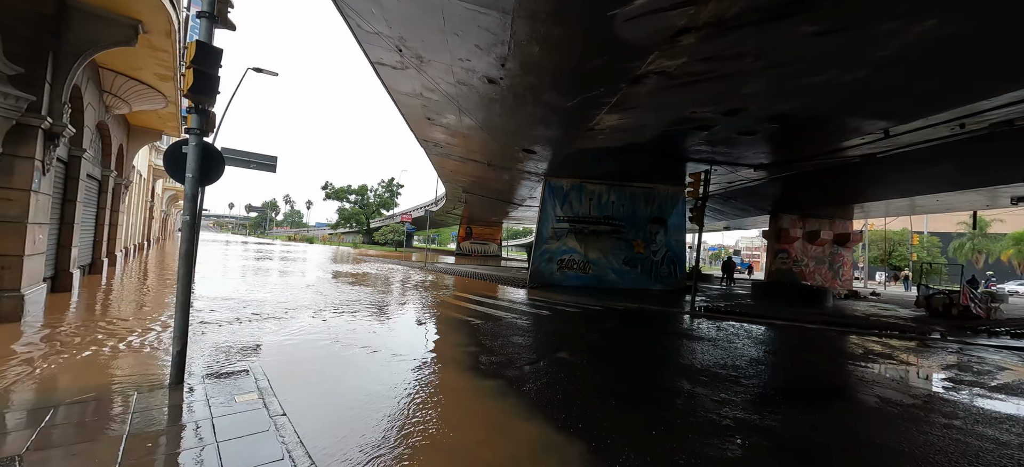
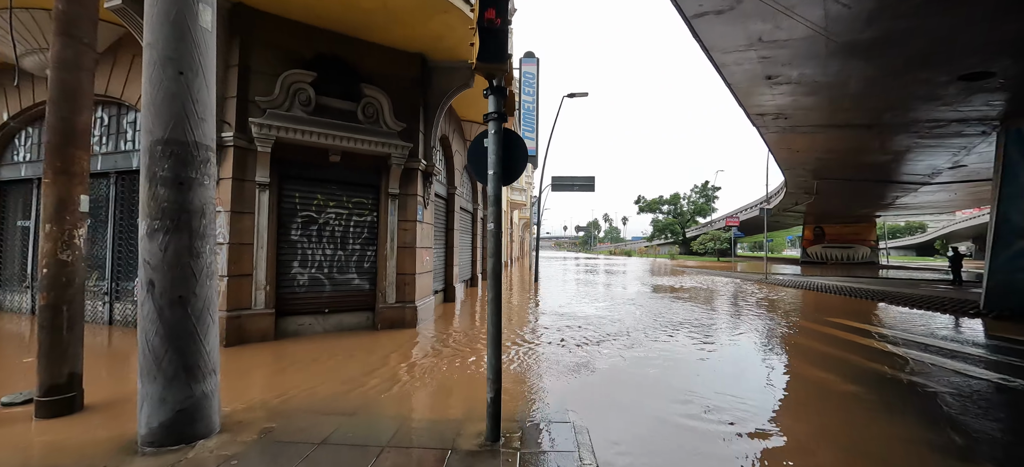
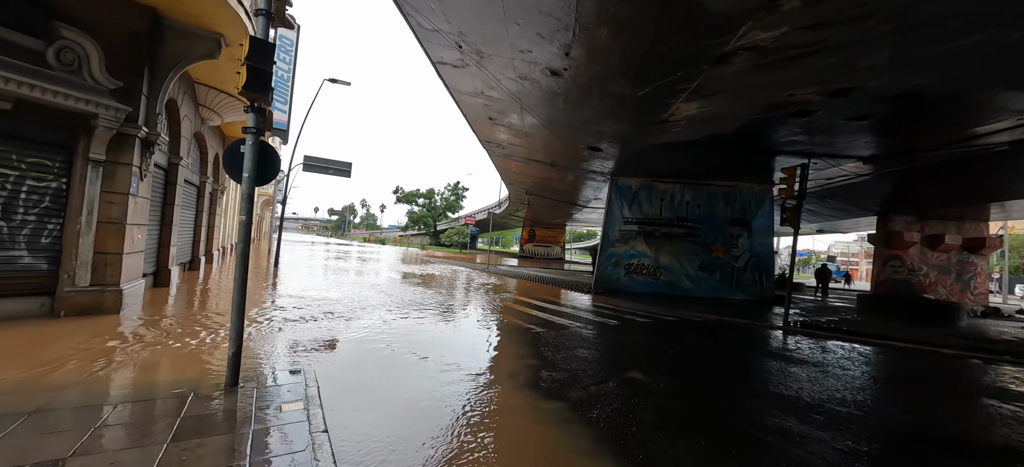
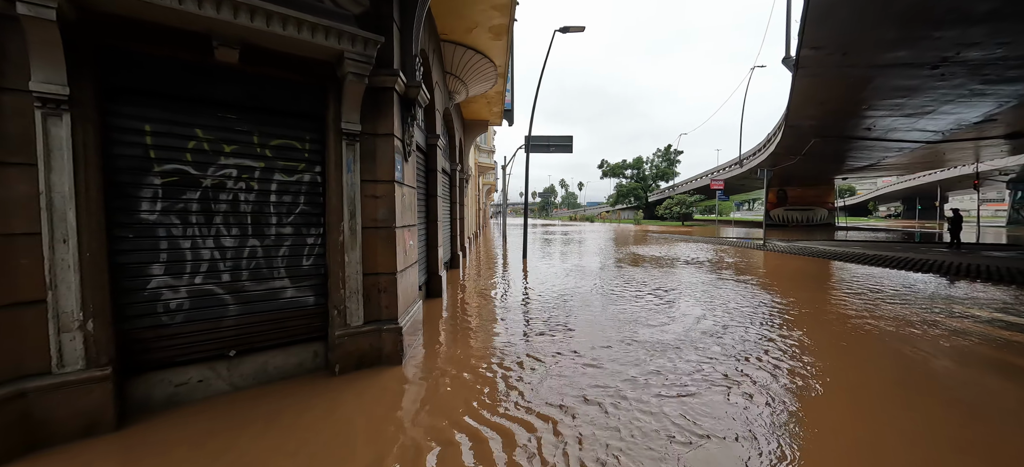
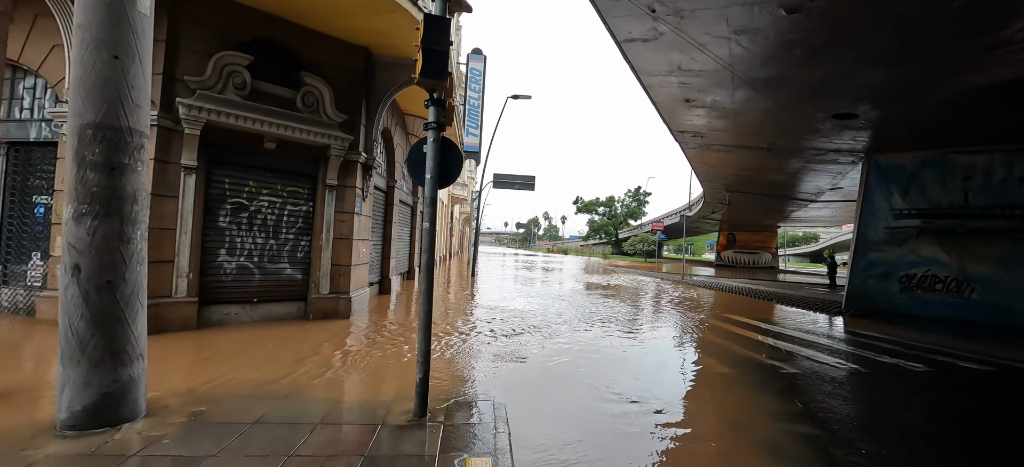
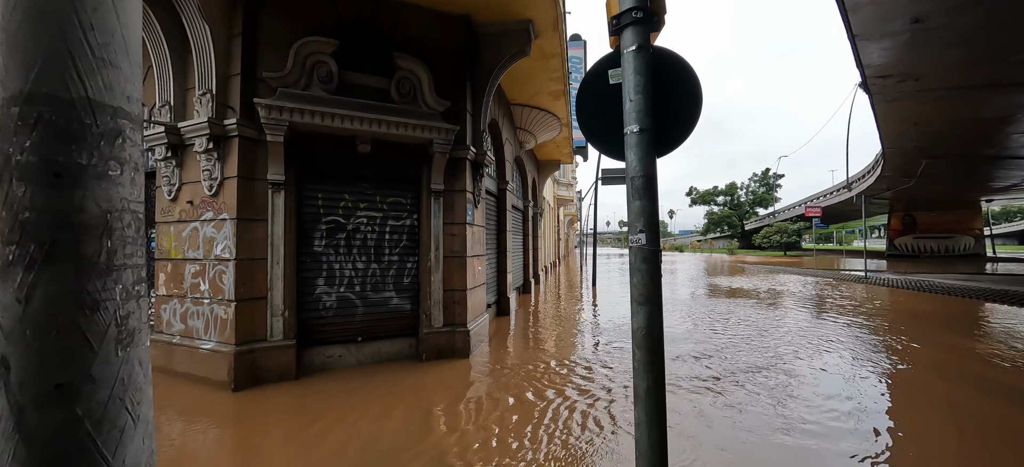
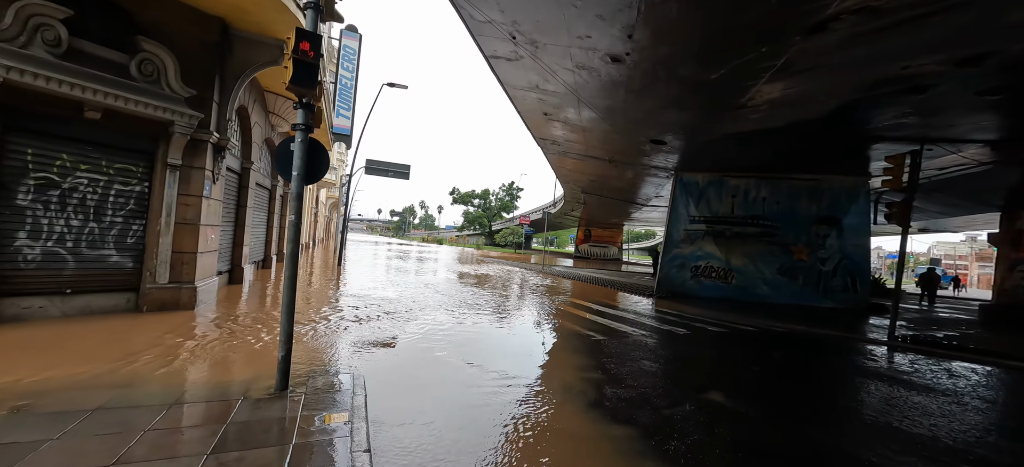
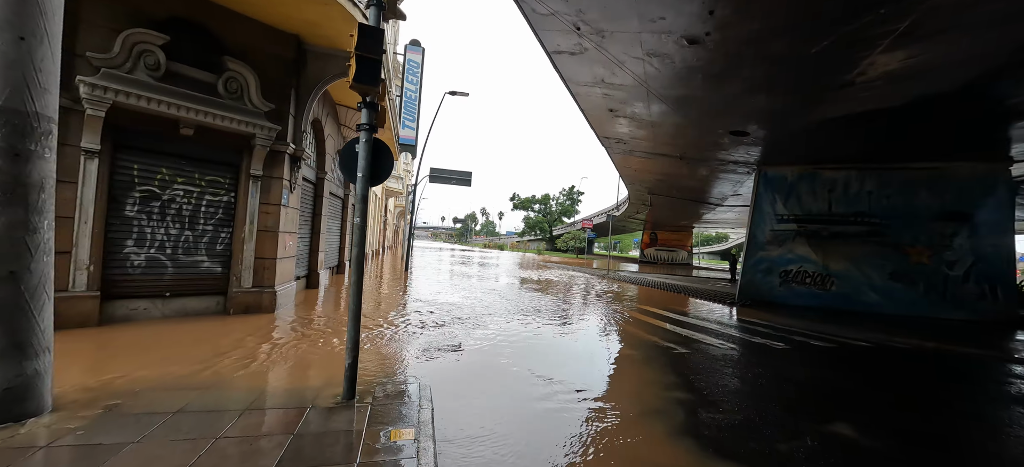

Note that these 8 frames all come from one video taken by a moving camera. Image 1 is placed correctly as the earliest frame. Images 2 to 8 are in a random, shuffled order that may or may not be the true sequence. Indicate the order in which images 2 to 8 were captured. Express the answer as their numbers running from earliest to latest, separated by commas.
3, 7, 8, 5, 2, 6, 4
